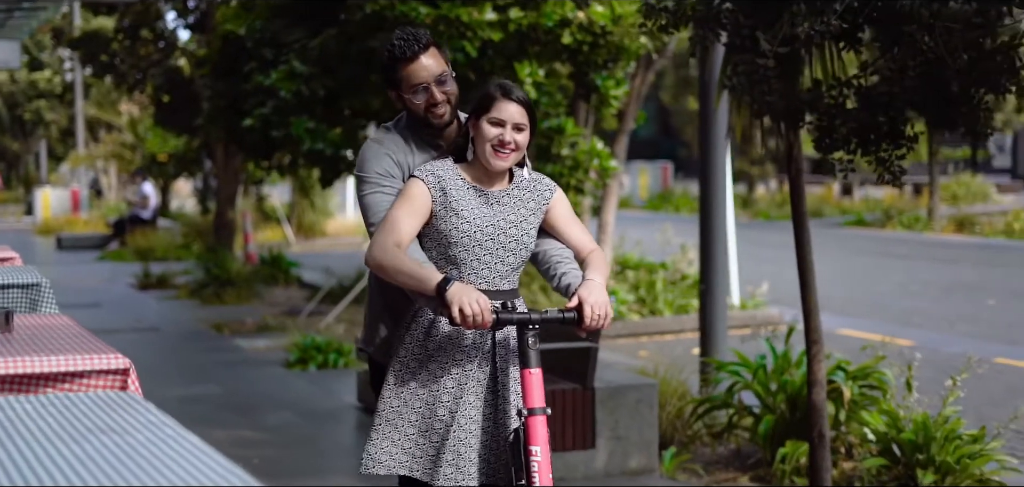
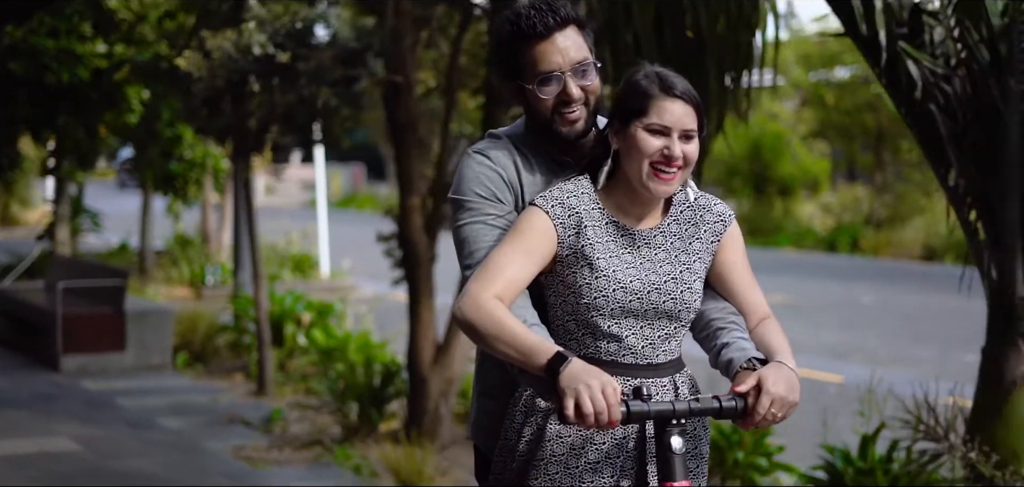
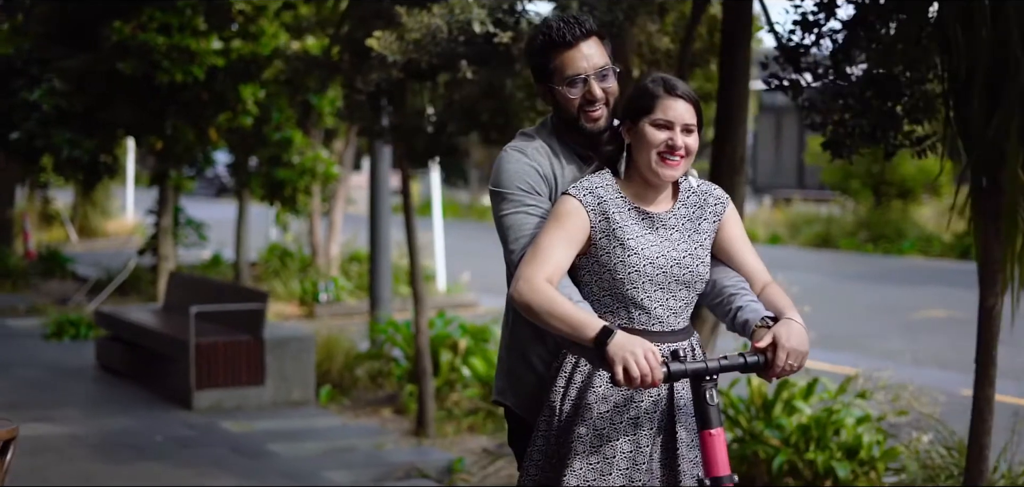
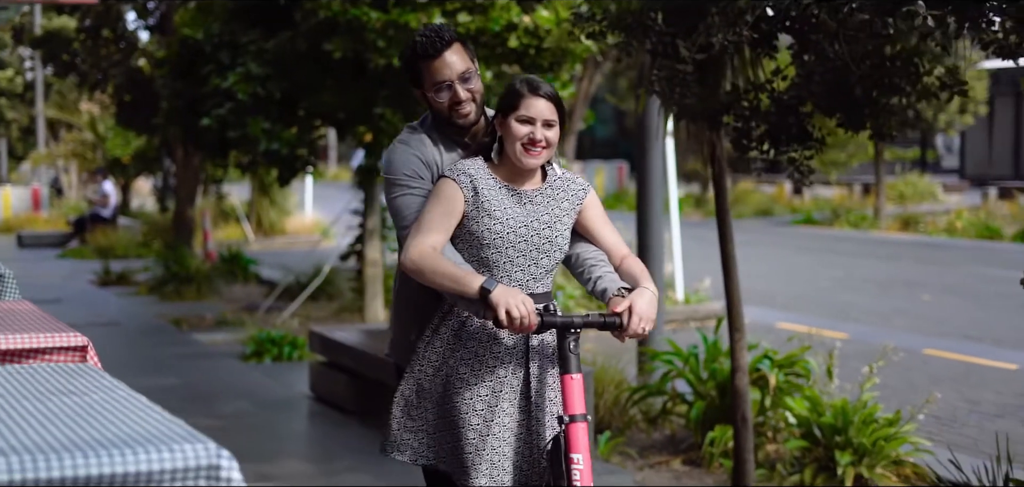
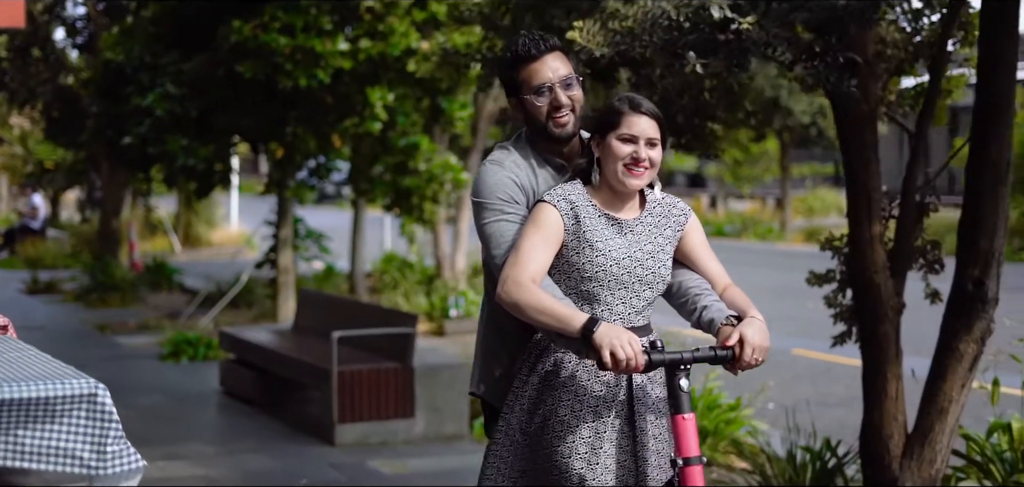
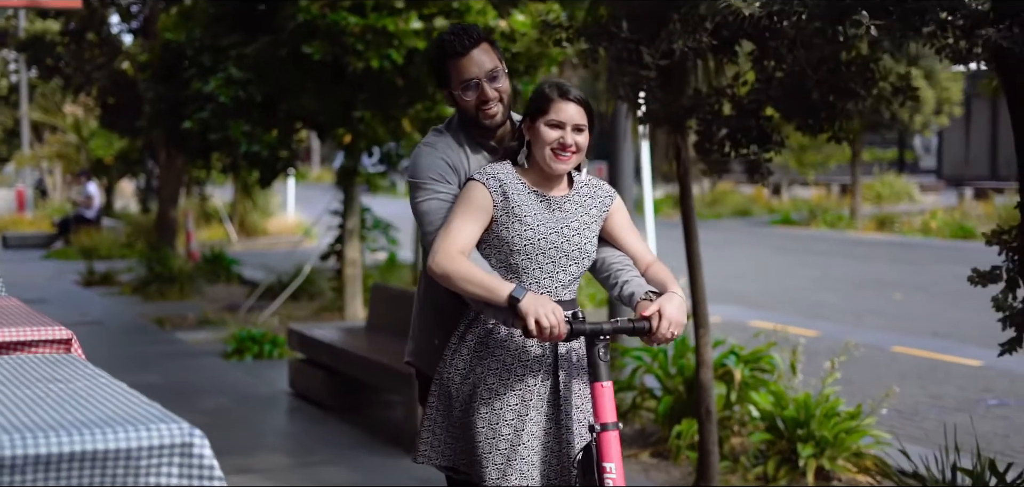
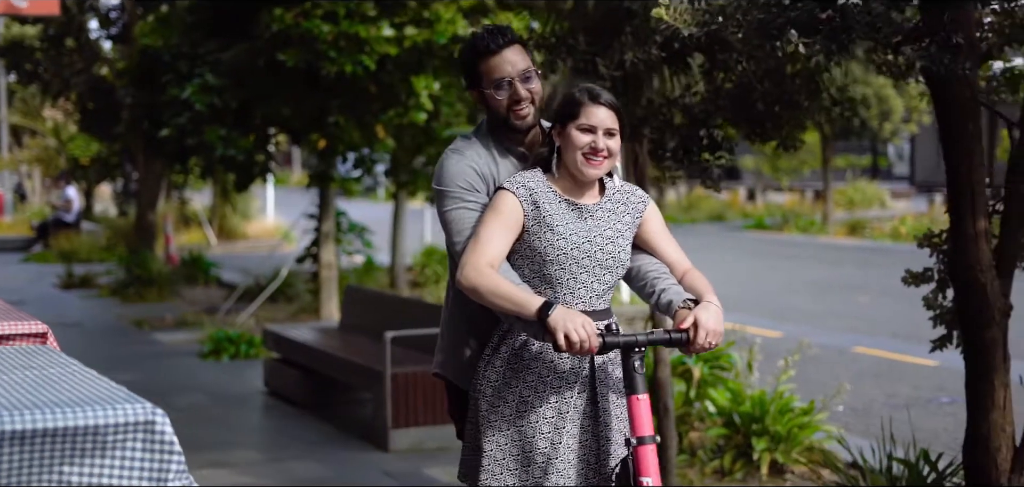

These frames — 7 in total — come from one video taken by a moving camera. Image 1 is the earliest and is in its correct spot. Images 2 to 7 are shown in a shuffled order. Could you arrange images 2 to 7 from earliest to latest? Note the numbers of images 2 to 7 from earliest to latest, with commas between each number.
4, 6, 7, 5, 3, 2
